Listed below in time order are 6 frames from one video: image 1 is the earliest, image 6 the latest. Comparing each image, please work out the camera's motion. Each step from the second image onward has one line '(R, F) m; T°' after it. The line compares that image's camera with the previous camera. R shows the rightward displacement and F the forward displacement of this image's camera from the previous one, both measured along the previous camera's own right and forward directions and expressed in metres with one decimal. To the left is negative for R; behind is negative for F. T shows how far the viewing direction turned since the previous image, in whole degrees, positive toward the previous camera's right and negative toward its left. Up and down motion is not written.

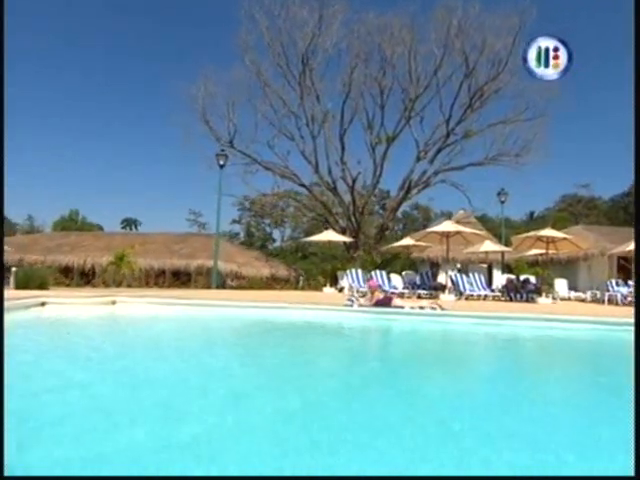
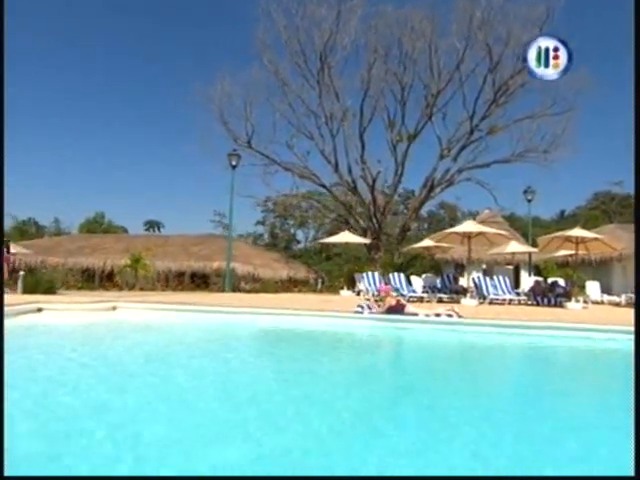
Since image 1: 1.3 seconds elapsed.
(+0.4, +0.9) m; -2°
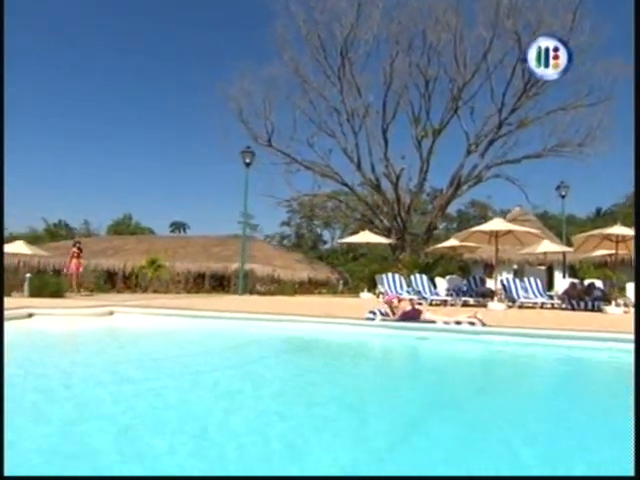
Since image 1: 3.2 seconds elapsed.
(+0.4, +1.1) m; -3°
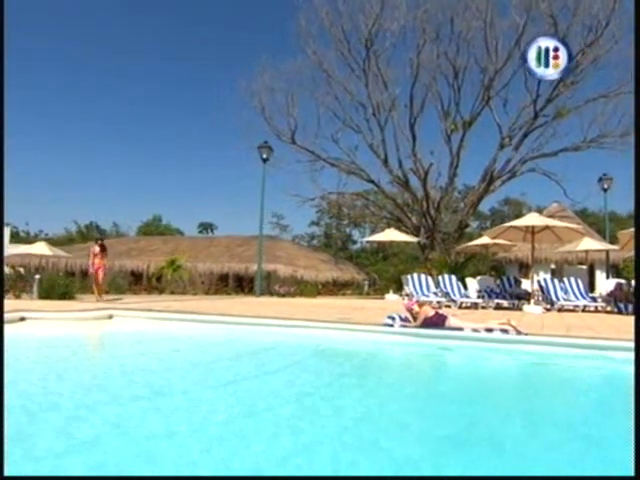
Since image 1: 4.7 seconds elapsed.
(+0.3, +1.2) m; -3°
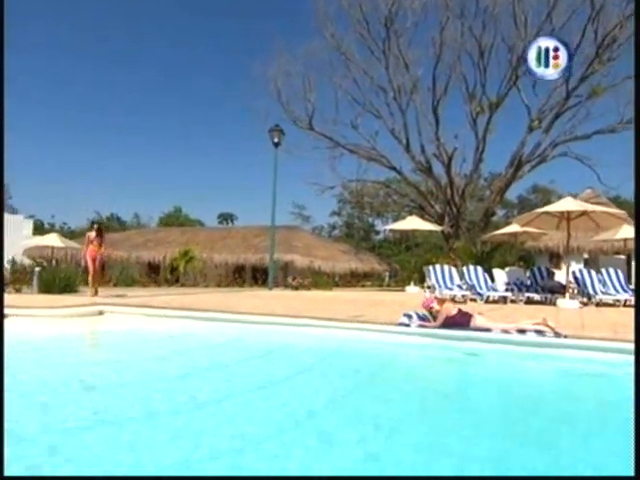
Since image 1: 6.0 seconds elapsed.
(+0.2, +1.2) m; -2°
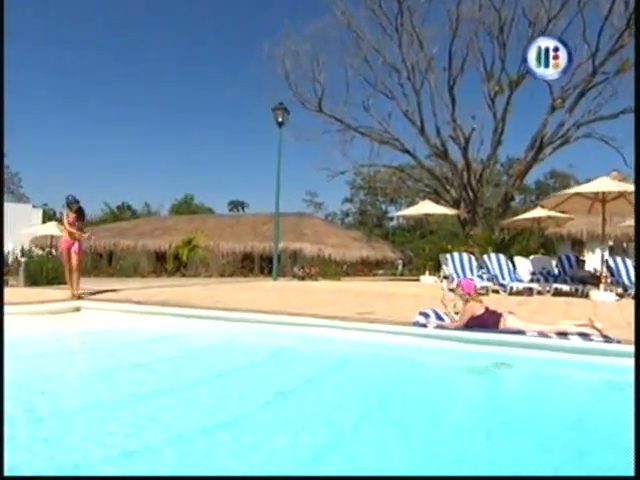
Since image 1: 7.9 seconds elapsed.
(+0.1, +1.3) m; -1°
